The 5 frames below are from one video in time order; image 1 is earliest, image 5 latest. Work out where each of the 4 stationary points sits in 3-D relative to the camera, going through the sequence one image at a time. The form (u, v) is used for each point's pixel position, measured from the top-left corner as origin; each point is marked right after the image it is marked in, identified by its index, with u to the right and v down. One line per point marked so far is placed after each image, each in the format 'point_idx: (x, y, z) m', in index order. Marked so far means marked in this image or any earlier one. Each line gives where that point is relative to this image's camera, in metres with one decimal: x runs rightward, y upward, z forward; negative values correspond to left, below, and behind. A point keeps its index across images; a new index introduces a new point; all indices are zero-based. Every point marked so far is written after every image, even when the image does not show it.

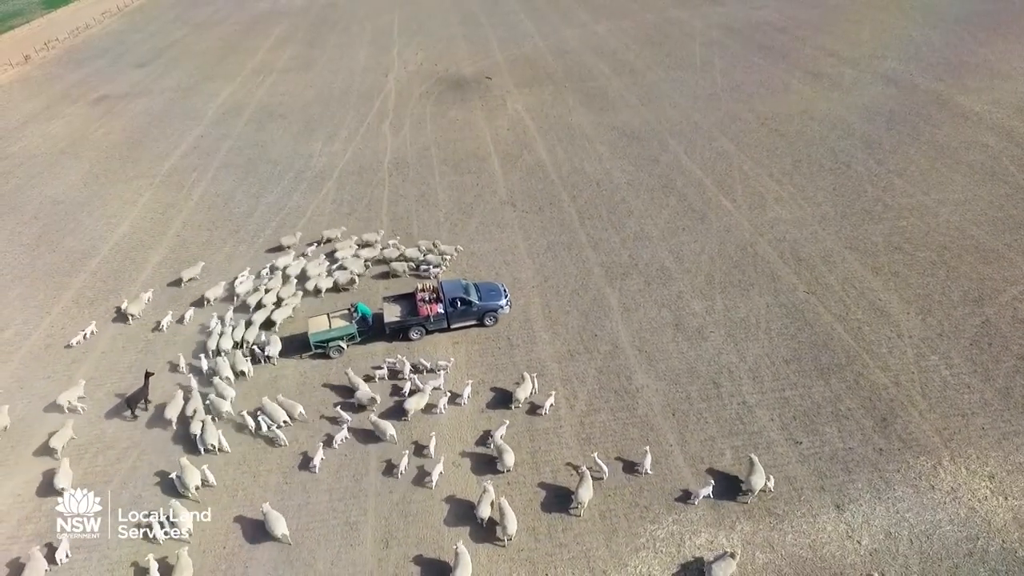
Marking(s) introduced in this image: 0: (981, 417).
0: (+14.1, -3.9, +17.5) m
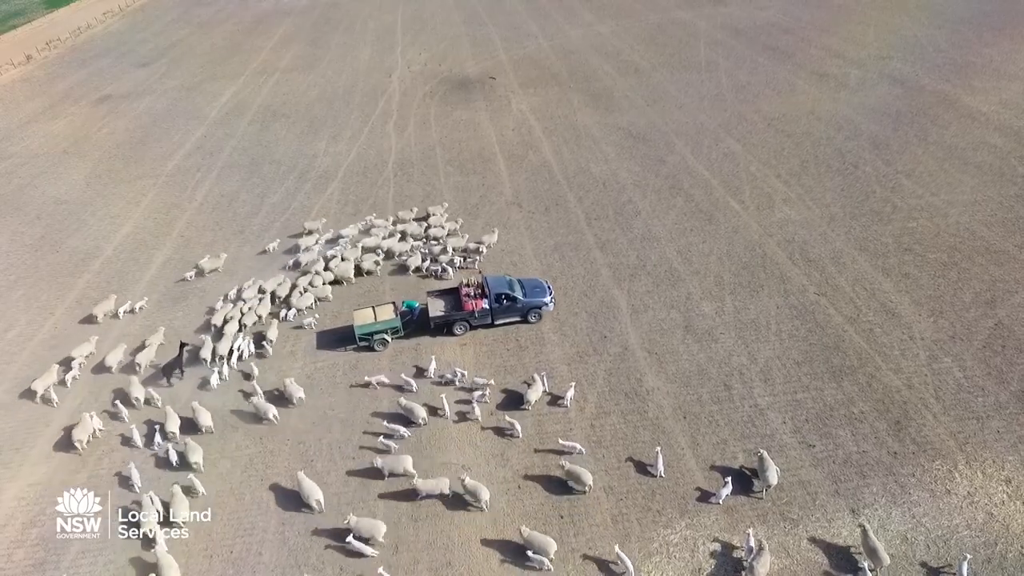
0: (+14.4, -3.9, +17.3) m
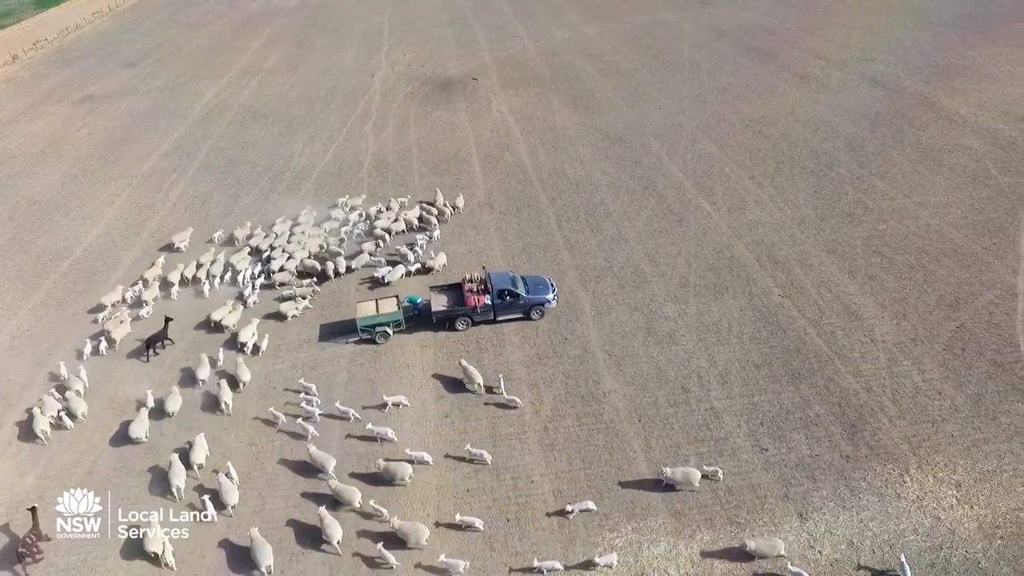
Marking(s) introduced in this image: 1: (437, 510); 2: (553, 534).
0: (+13.0, -4.0, +17.2) m
1: (-2.1, -6.1, +16.0) m
2: (+1.1, -6.4, +15.3) m
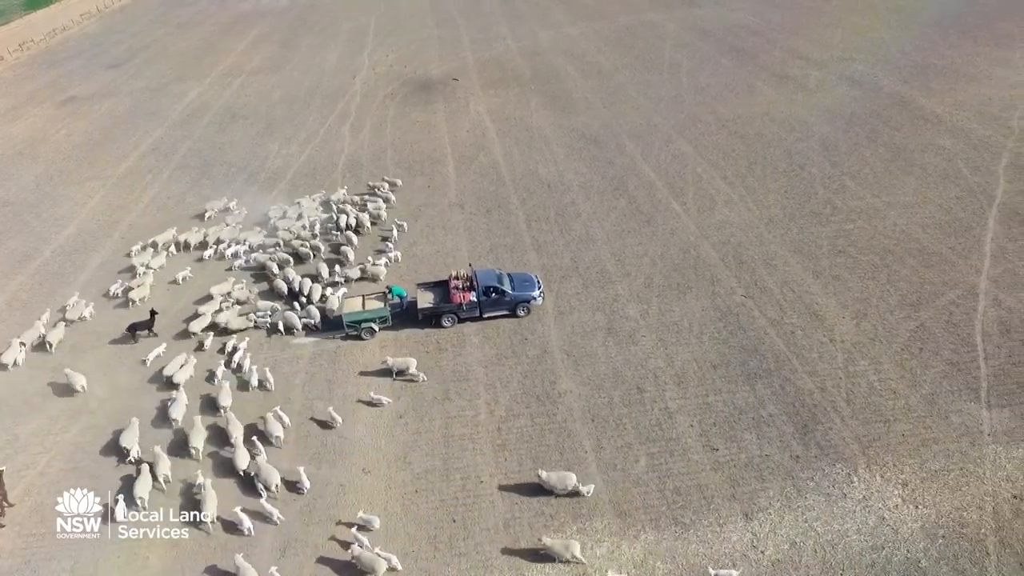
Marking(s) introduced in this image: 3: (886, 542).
0: (+11.5, -4.0, +17.2) m
1: (-3.5, -6.1, +16.0) m
2: (-0.4, -6.5, +15.2) m
3: (+9.3, -6.3, +14.5) m
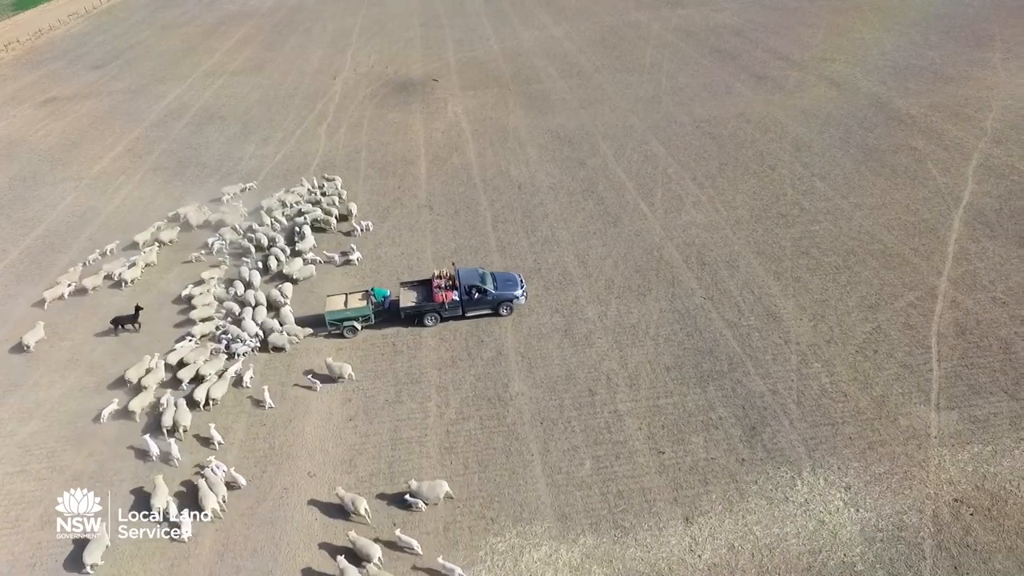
0: (+10.0, -4.1, +17.1) m
1: (-5.0, -6.2, +15.9) m
2: (-1.9, -6.5, +15.2) m
3: (+7.8, -6.4, +14.4) m
